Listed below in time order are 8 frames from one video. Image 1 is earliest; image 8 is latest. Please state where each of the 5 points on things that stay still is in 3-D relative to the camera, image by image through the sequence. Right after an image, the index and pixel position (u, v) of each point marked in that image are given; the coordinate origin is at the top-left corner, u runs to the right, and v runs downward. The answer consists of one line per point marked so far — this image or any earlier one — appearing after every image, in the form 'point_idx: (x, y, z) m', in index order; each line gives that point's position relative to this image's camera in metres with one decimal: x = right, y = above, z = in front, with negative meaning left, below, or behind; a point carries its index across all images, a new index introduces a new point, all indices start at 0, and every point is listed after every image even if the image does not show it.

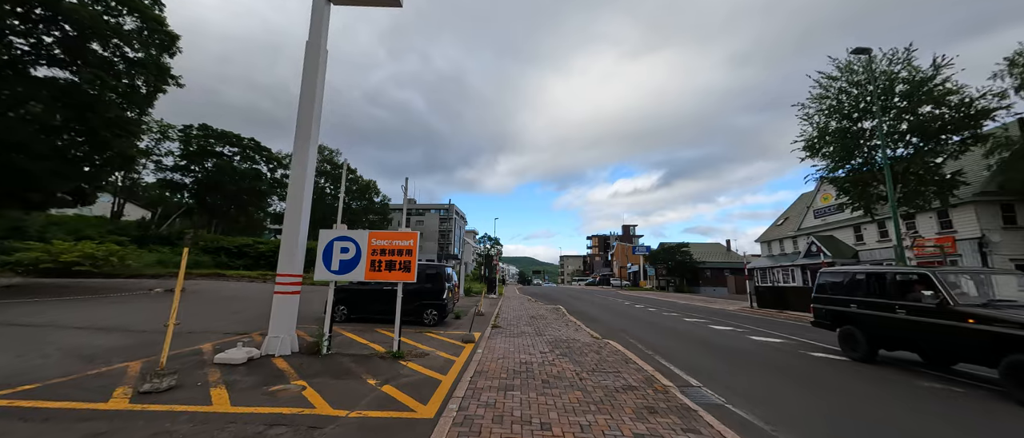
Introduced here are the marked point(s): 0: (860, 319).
0: (+7.5, -2.2, +7.8) m
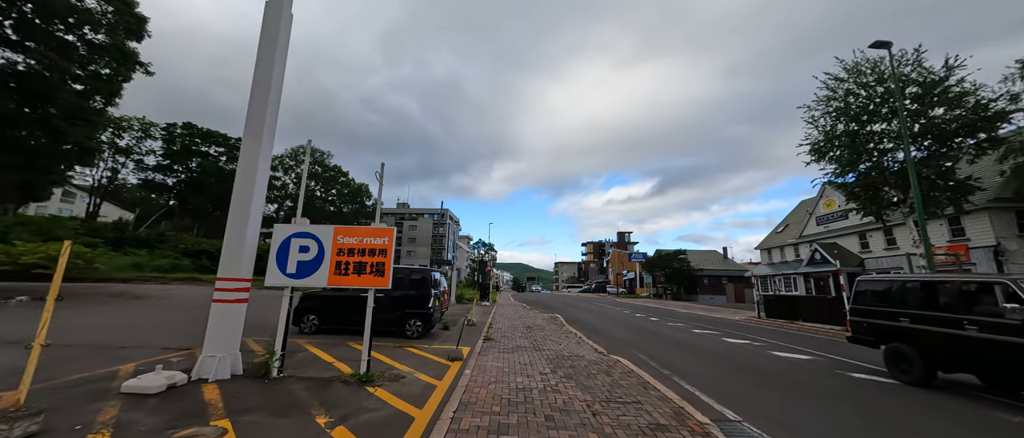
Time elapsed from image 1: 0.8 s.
0: (+7.4, -2.2, +6.7) m
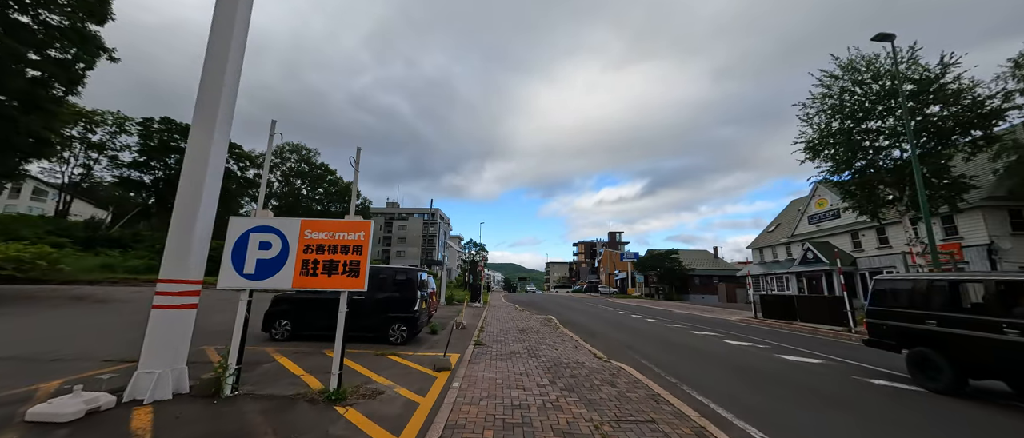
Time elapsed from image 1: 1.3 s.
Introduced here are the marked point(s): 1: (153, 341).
0: (+7.3, -2.0, +6.2) m
1: (-4.3, -1.5, +4.4) m
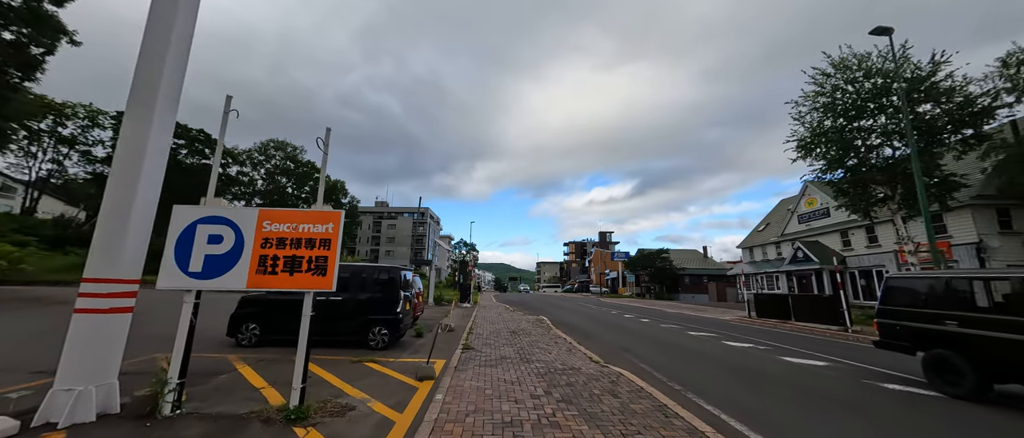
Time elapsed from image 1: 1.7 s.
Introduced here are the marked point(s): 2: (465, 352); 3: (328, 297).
0: (+7.2, -1.9, +5.8) m
1: (-4.4, -1.3, +3.6) m
2: (-1.1, -3.0, +8.3) m
3: (-4.1, -1.7, +8.1) m
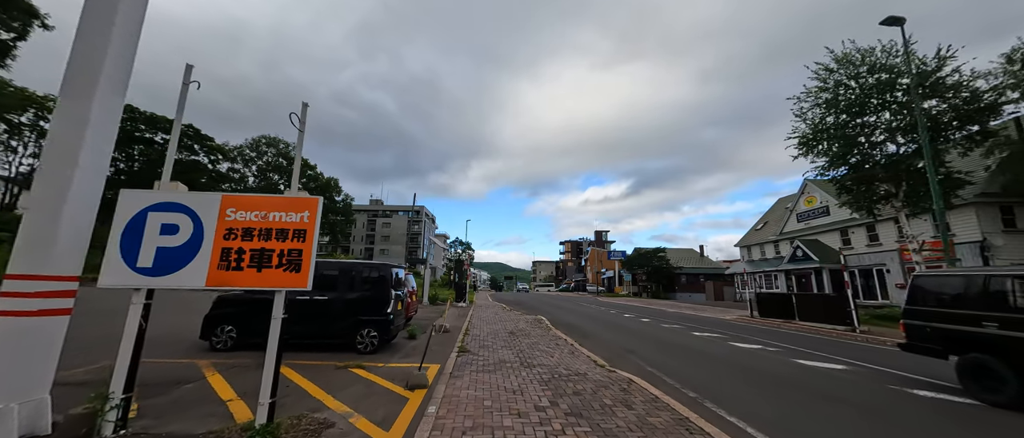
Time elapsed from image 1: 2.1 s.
0: (+7.2, -1.8, +5.3) m
1: (-4.3, -1.2, +3.0) m
2: (-1.1, -2.9, +7.7) m
3: (-4.1, -1.6, +7.5) m
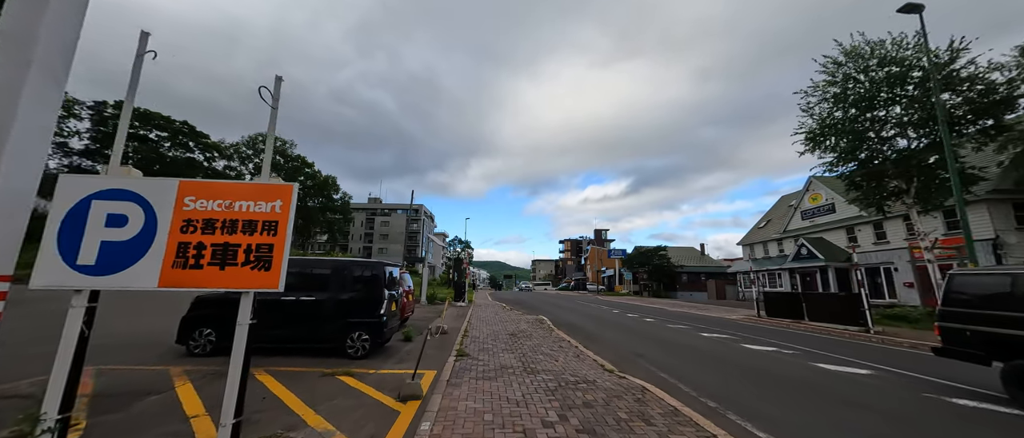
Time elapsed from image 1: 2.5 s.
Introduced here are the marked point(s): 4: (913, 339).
0: (+7.3, -1.7, +4.8) m
1: (-4.3, -1.1, +2.5) m
2: (-1.0, -2.8, +7.2) m
3: (-4.0, -1.5, +6.9) m
4: (+13.3, -4.0, +12.2) m
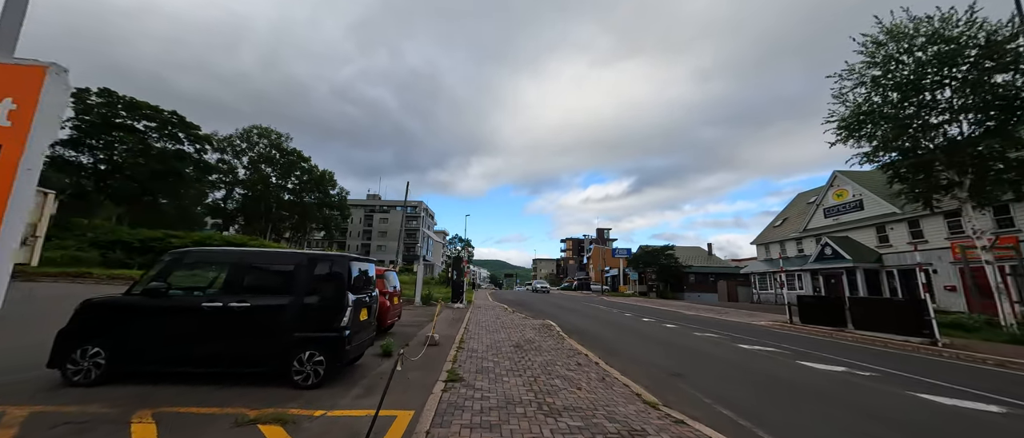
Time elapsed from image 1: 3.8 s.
0: (+7.4, -1.5, +2.9) m
1: (-4.2, -0.8, +0.6) m
2: (-0.9, -2.5, +5.3) m
3: (-3.9, -1.2, +5.0) m
4: (+13.5, -3.8, +10.2) m
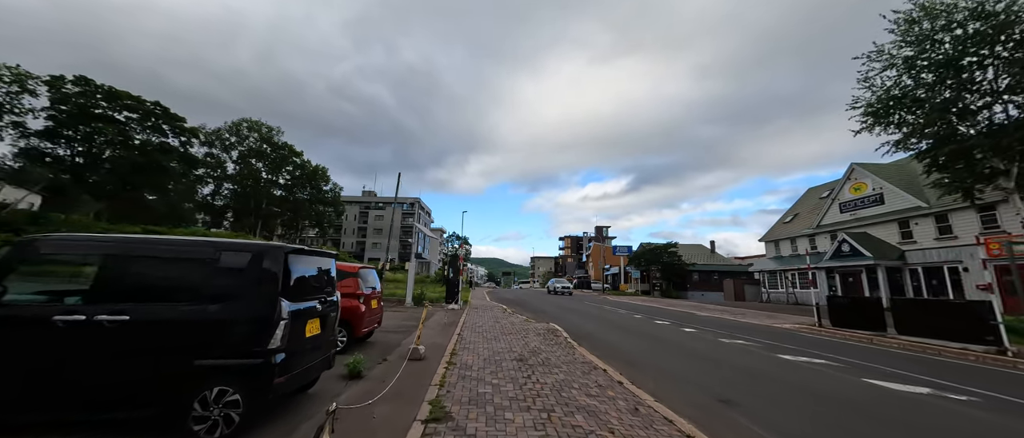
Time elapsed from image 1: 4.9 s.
0: (+7.5, -1.2, +1.3) m
1: (-4.1, -0.6, -1.0) m
2: (-0.8, -2.2, +3.7) m
3: (-3.8, -0.9, +3.4) m
4: (+13.5, -3.5, +8.7) m
